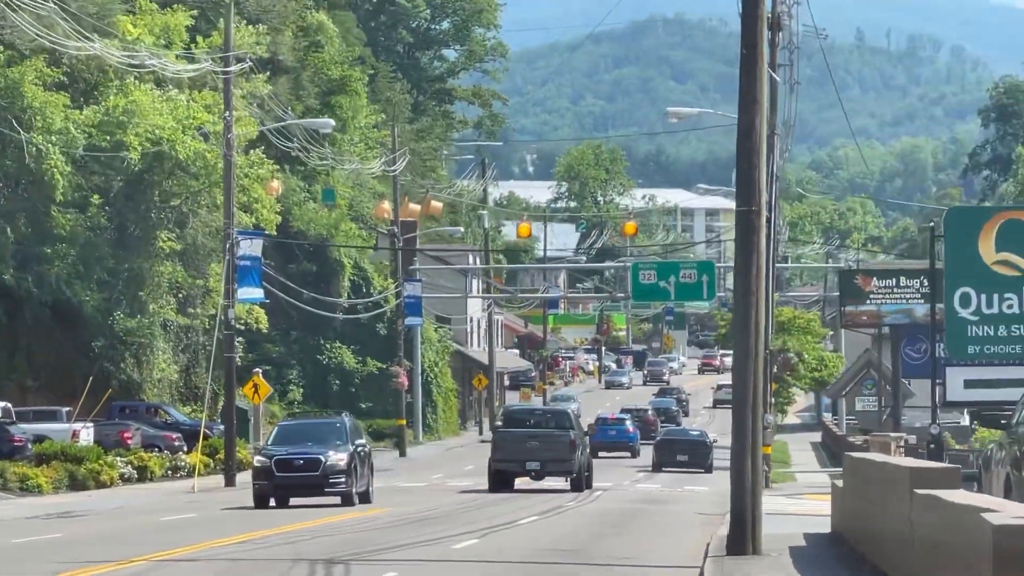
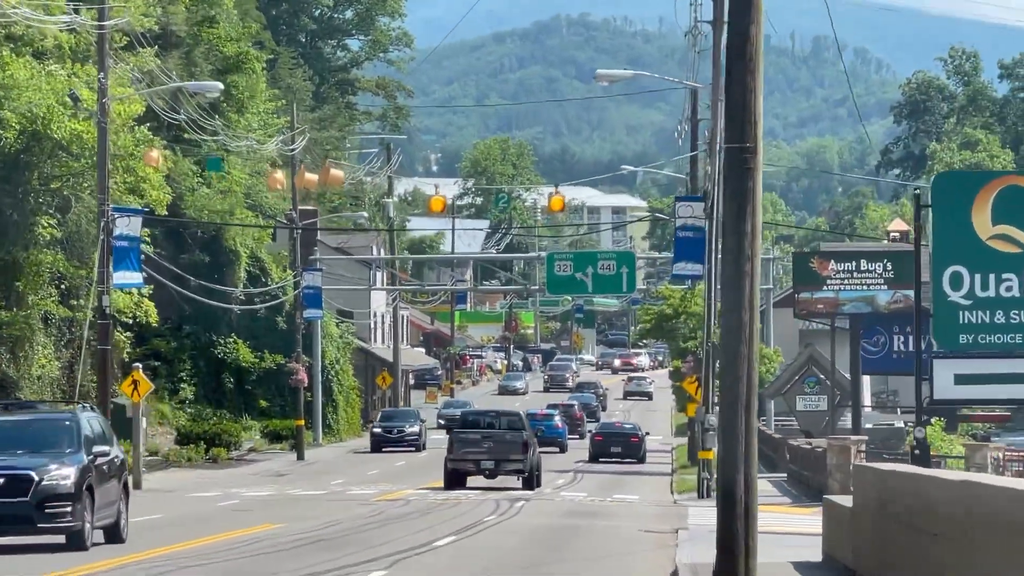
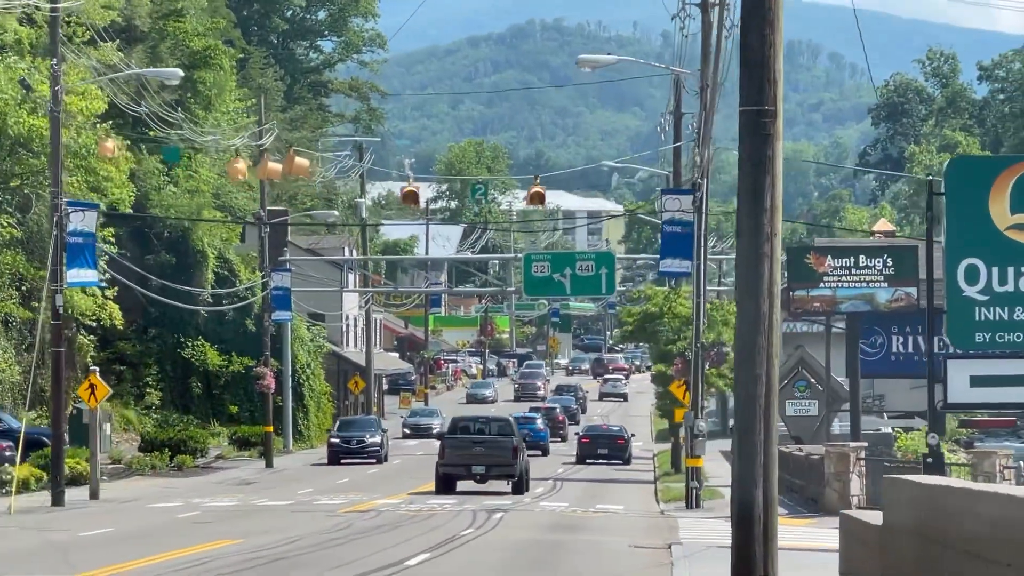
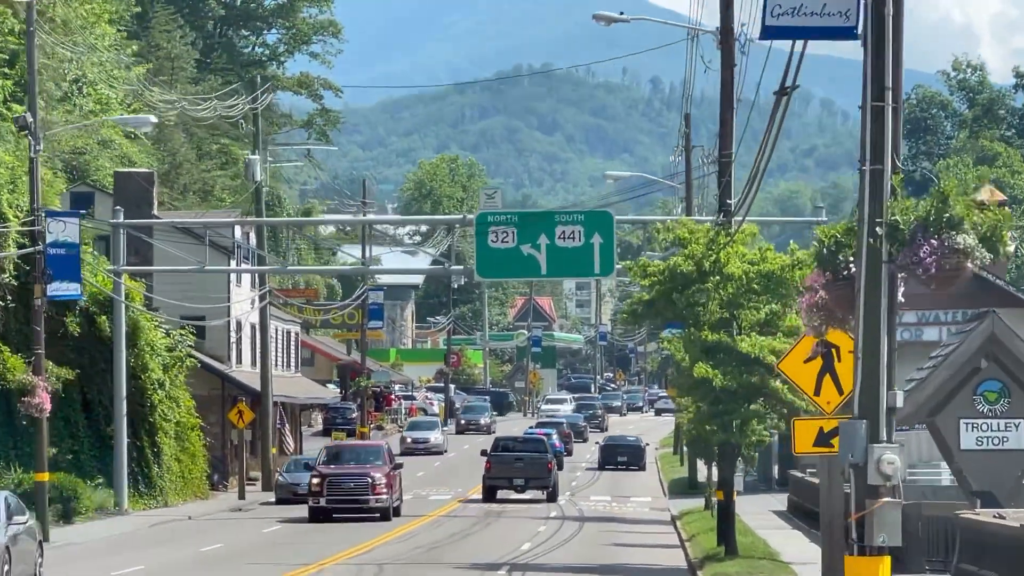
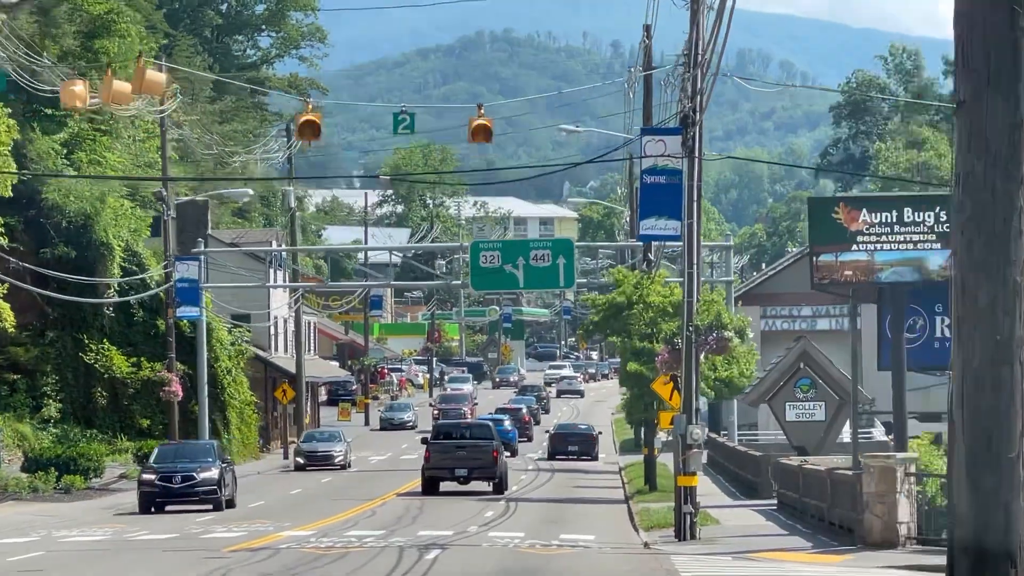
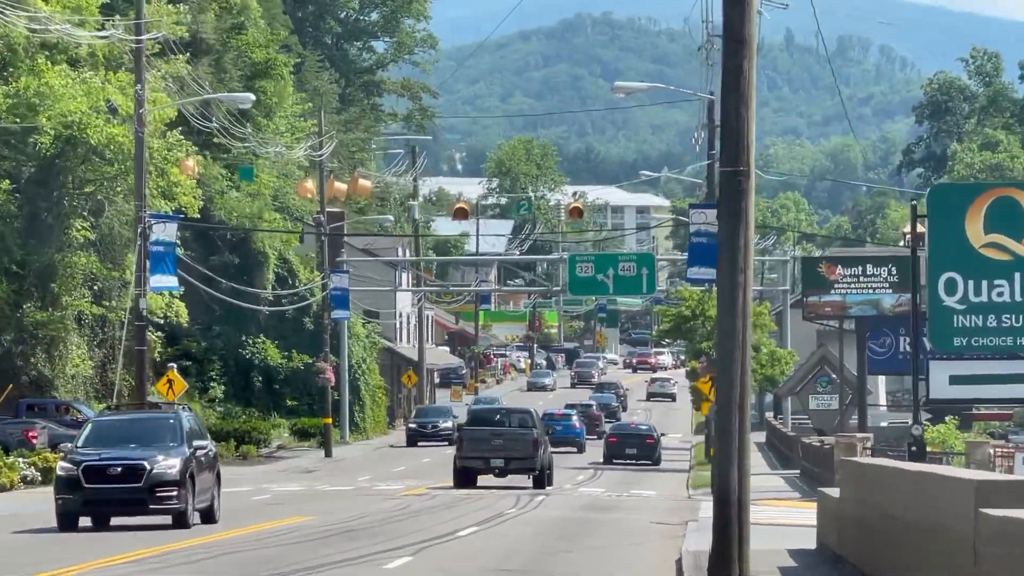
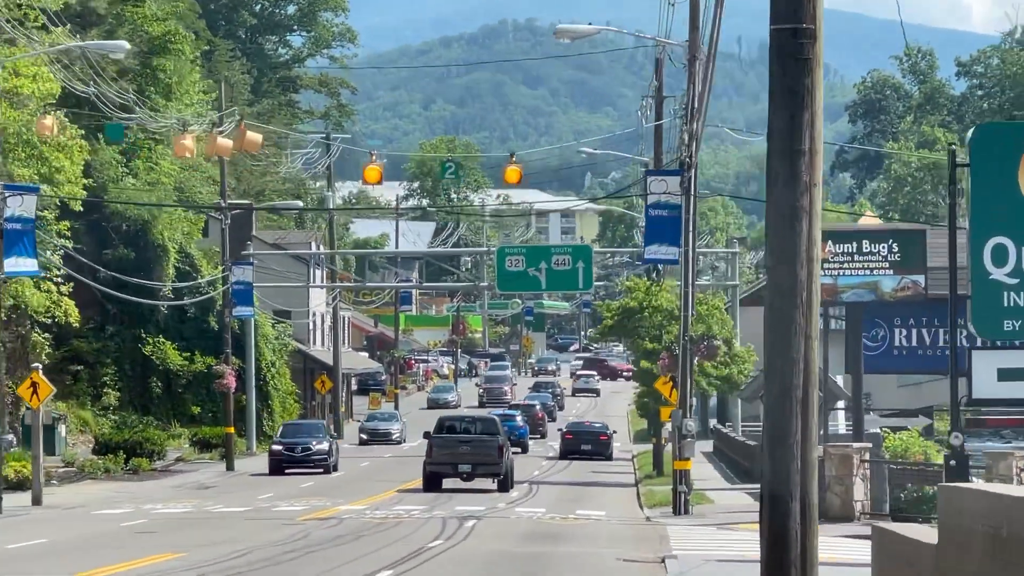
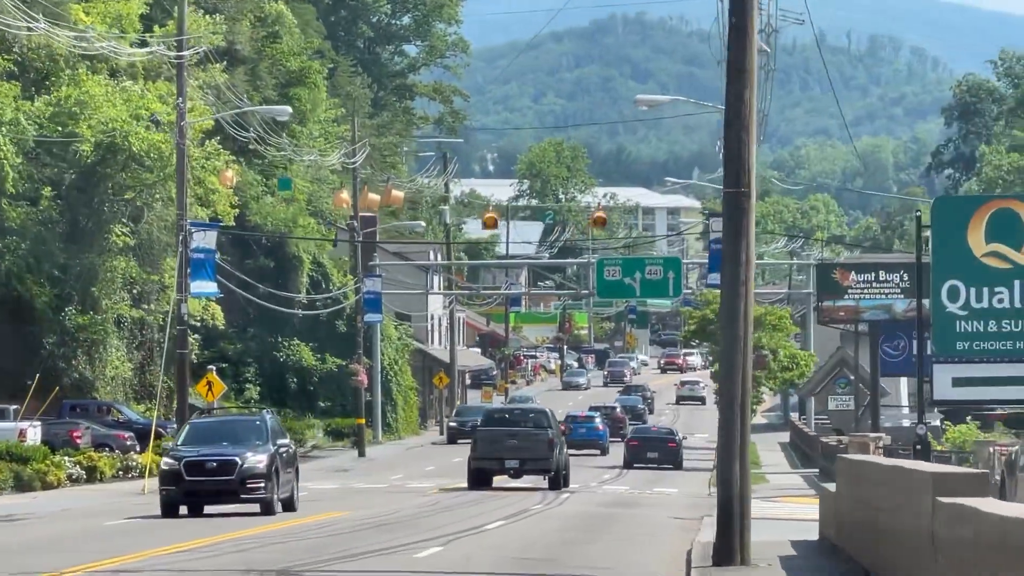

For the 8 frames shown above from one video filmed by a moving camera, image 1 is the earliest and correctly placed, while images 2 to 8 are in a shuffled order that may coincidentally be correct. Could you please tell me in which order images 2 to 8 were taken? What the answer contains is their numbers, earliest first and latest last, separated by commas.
8, 6, 2, 3, 7, 5, 4
